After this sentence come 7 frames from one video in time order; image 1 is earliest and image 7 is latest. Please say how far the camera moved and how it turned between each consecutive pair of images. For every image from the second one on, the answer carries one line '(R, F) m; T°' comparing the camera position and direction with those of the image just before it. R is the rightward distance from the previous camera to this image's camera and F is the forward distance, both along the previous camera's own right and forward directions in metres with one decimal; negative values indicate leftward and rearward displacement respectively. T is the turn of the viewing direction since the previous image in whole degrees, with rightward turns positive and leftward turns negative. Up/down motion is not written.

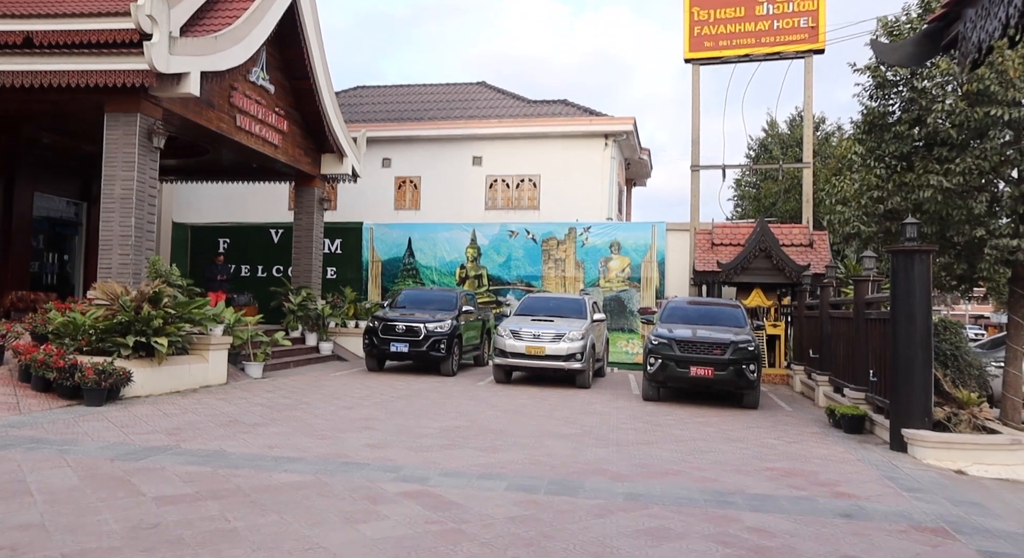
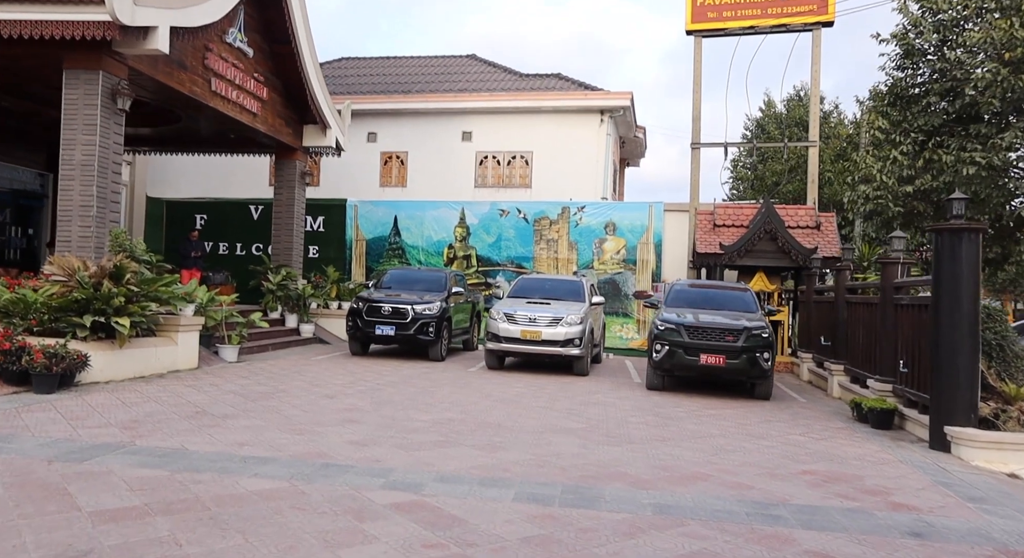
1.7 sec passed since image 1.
(-0.2, +0.8) m; +1°
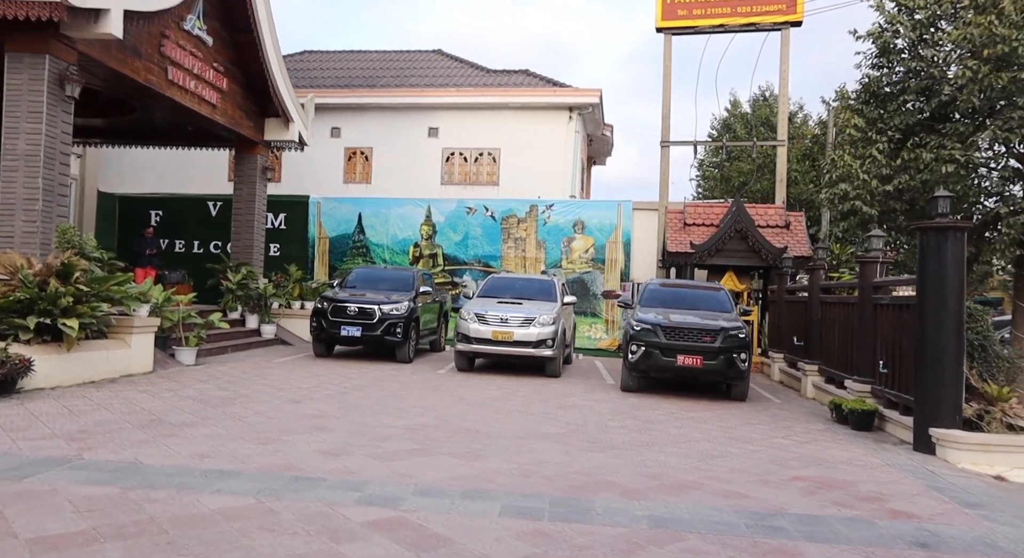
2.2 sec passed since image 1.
(-0.2, +0.3) m; +3°
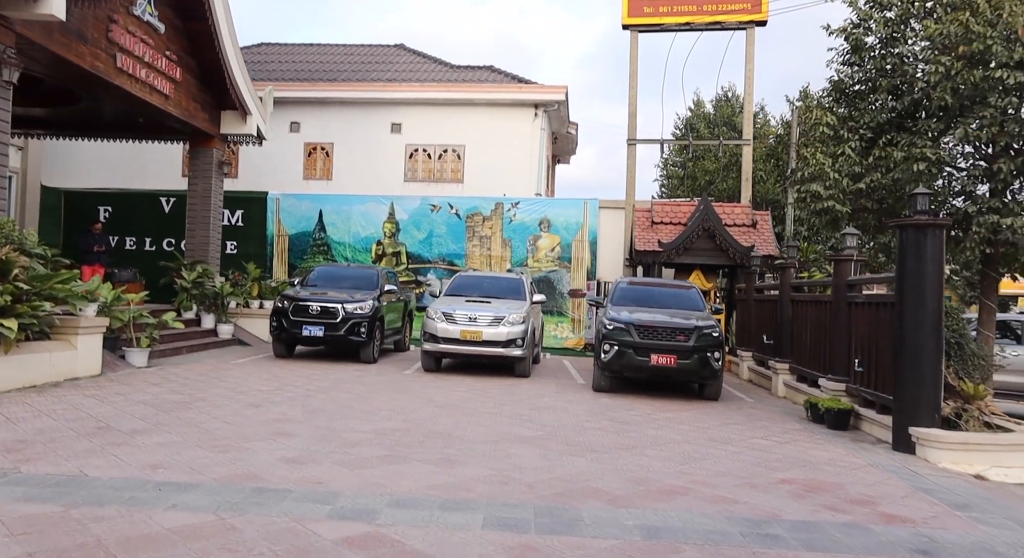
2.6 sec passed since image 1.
(-0.1, +0.3) m; +3°
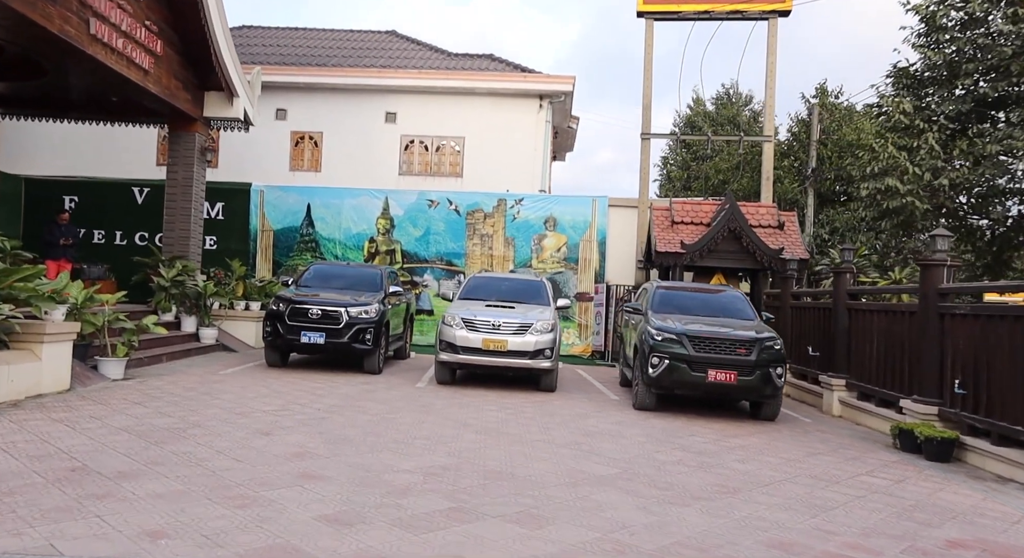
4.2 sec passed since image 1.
(-0.8, +1.2) m; +2°
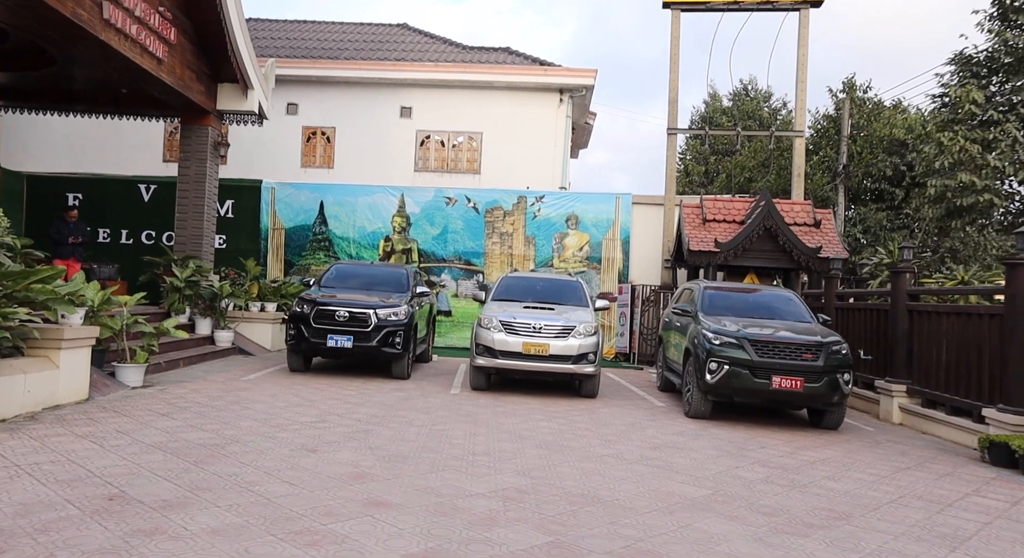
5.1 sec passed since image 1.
(-0.6, +0.6) m; 0°
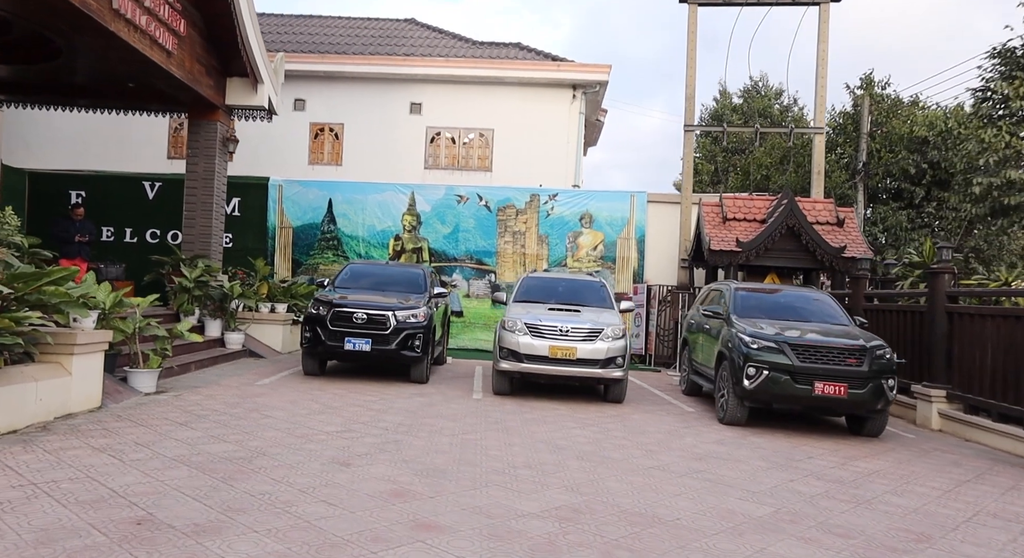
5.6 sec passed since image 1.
(-0.4, +0.3) m; 0°
